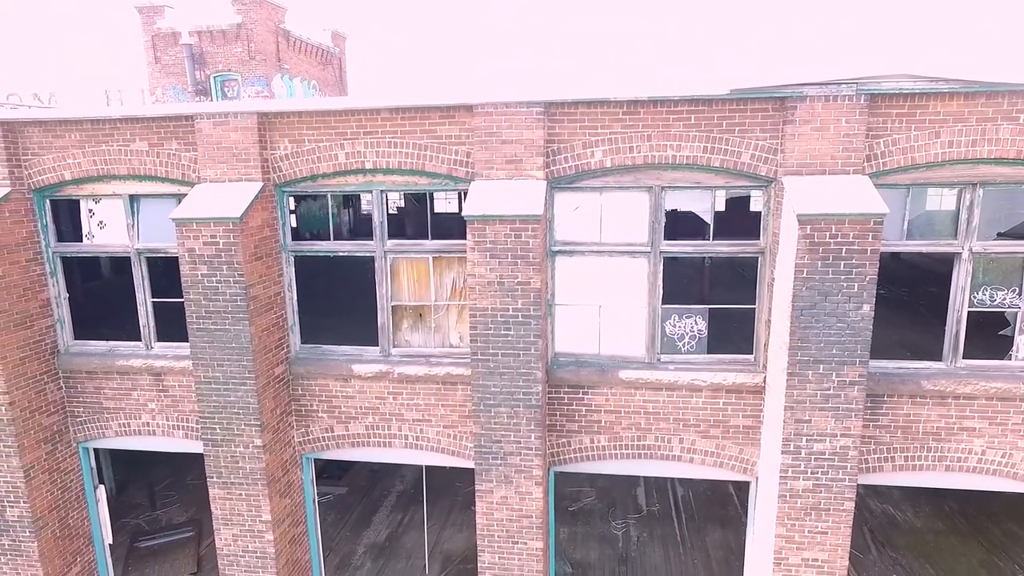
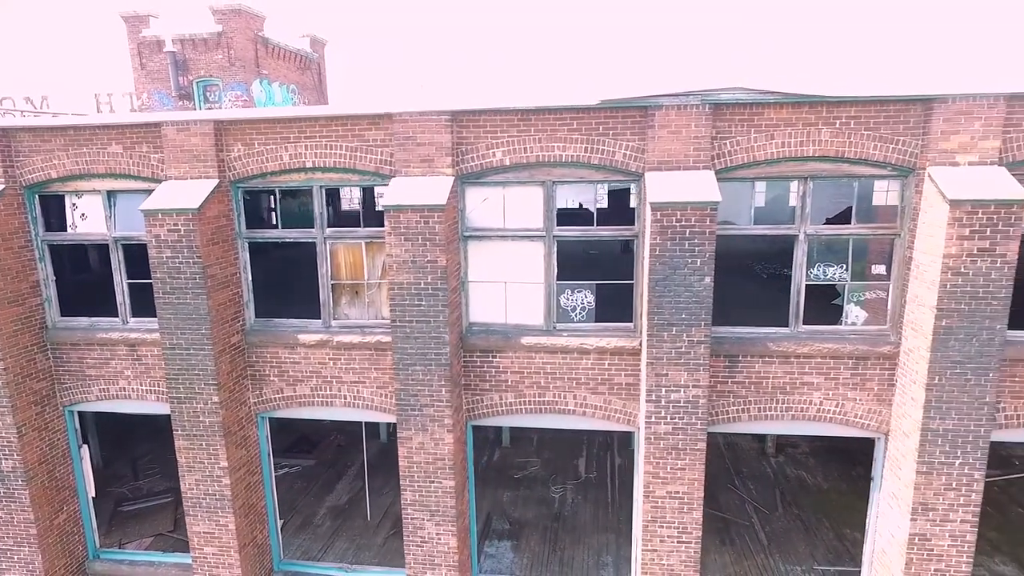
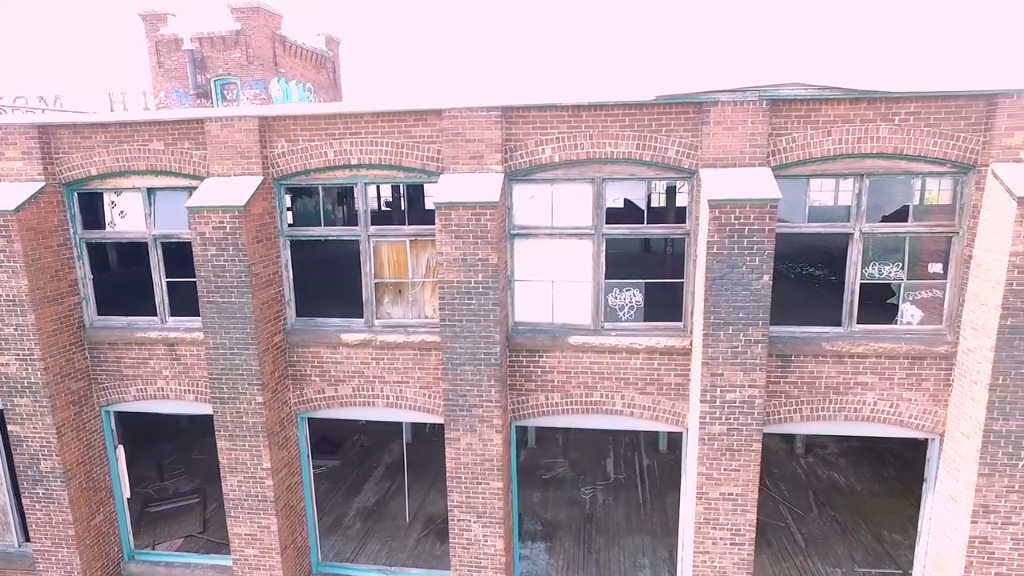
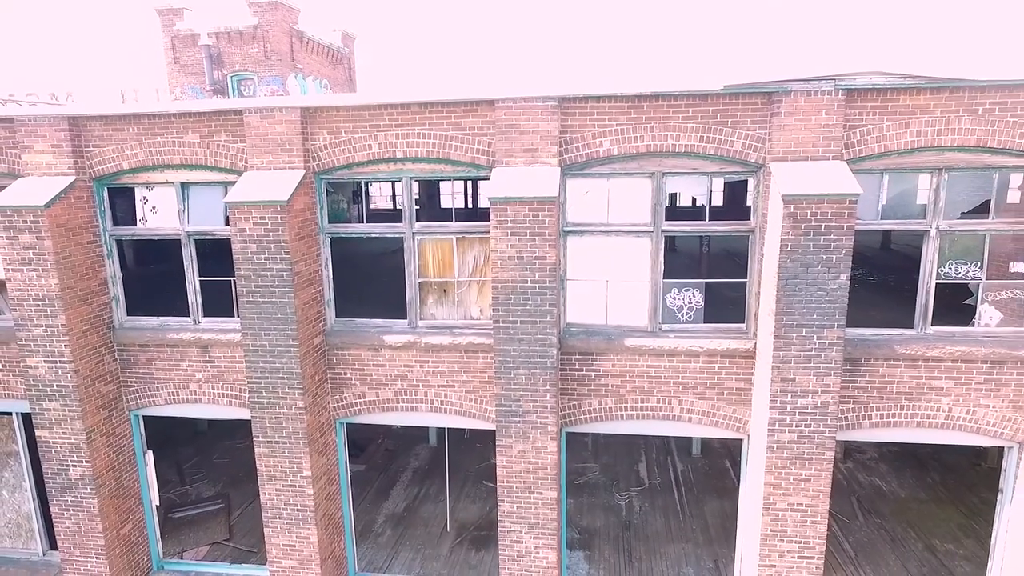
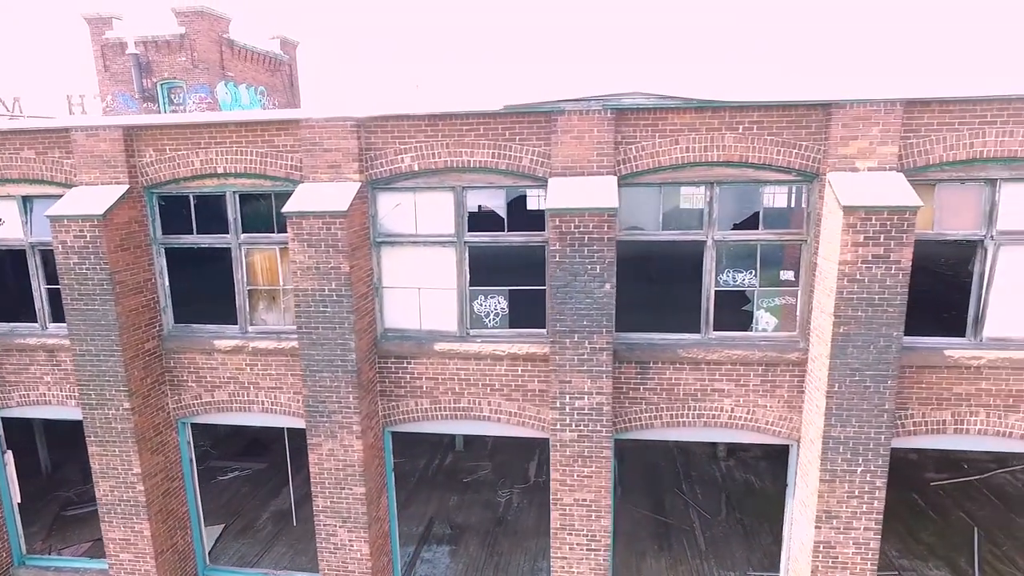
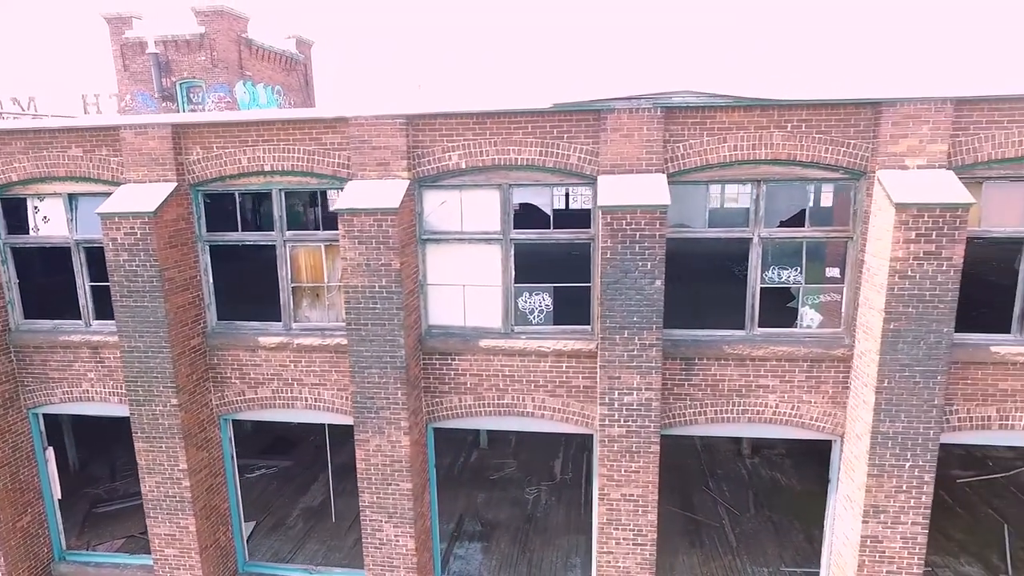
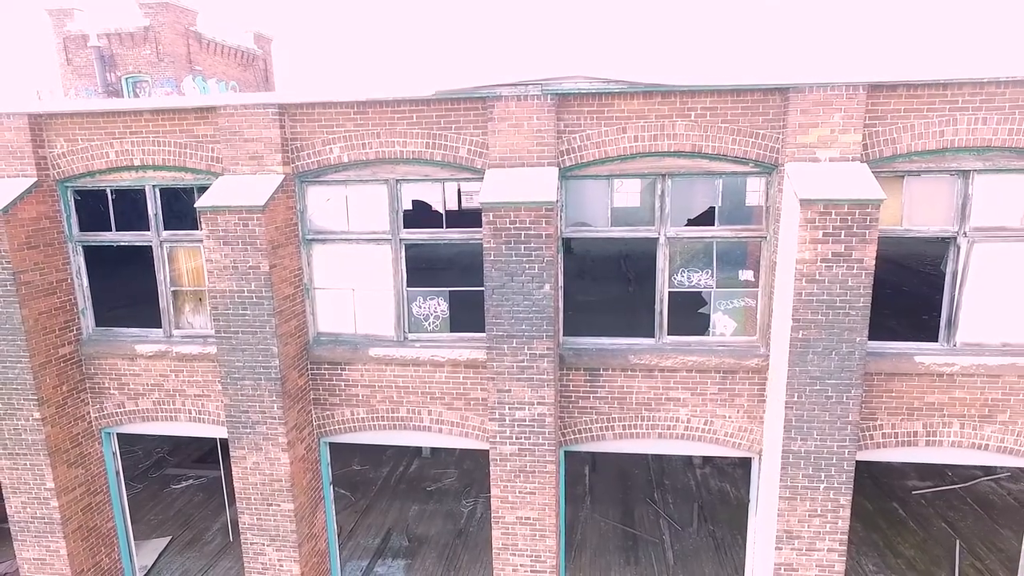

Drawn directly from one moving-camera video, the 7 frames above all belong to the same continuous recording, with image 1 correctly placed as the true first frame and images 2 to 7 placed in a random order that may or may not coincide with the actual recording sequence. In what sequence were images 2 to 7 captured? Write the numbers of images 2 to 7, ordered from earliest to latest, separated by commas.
4, 3, 2, 6, 5, 7
